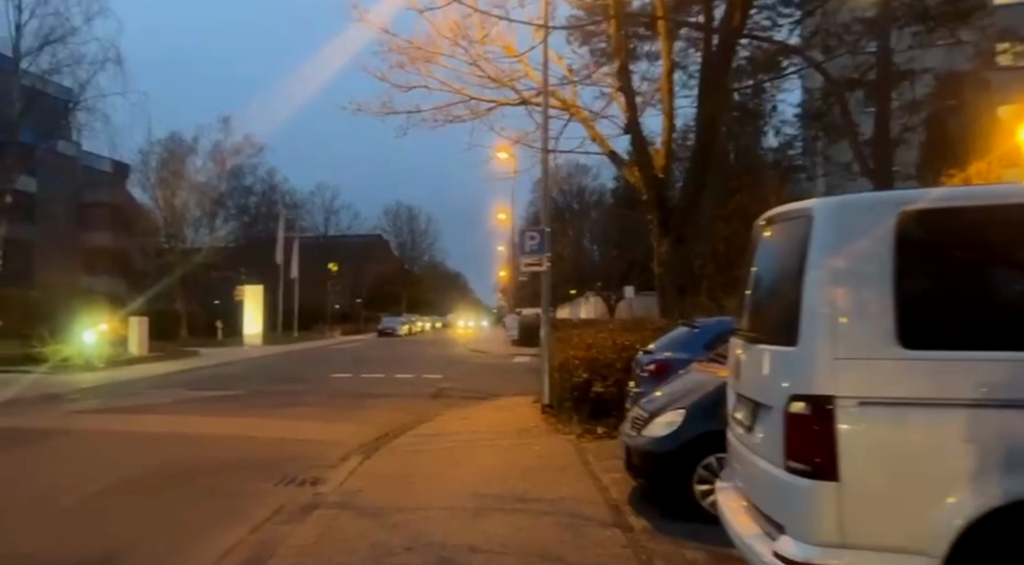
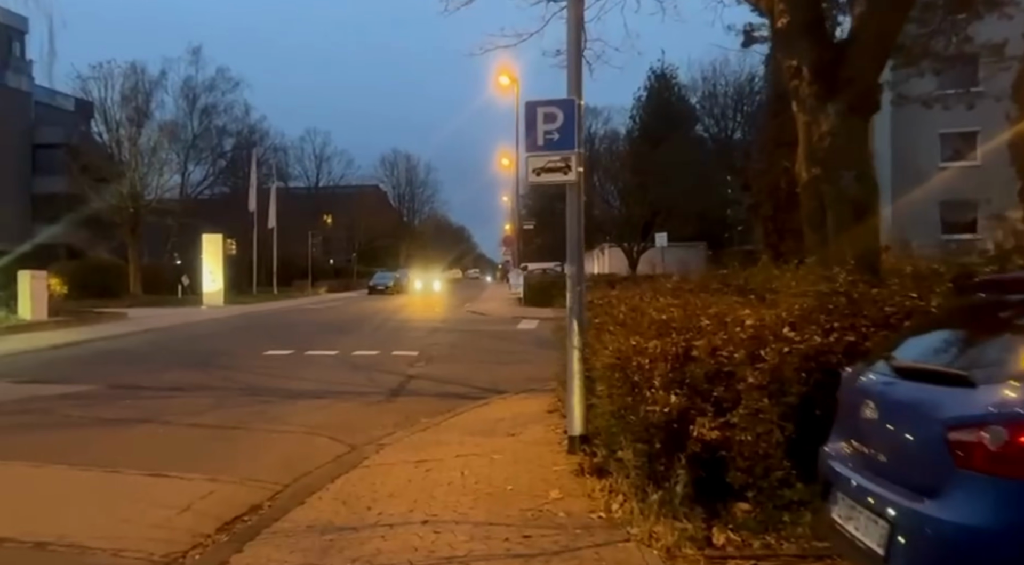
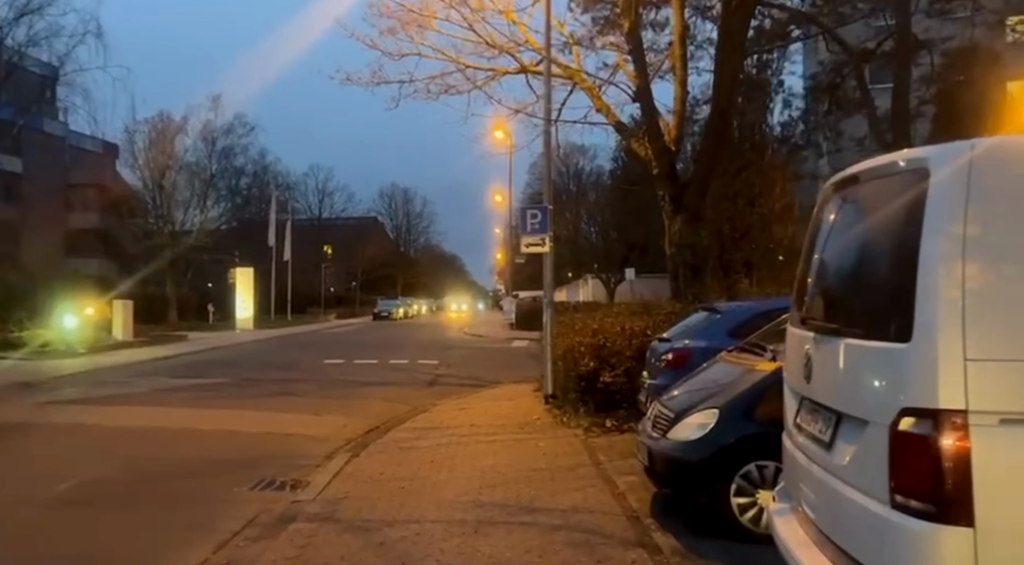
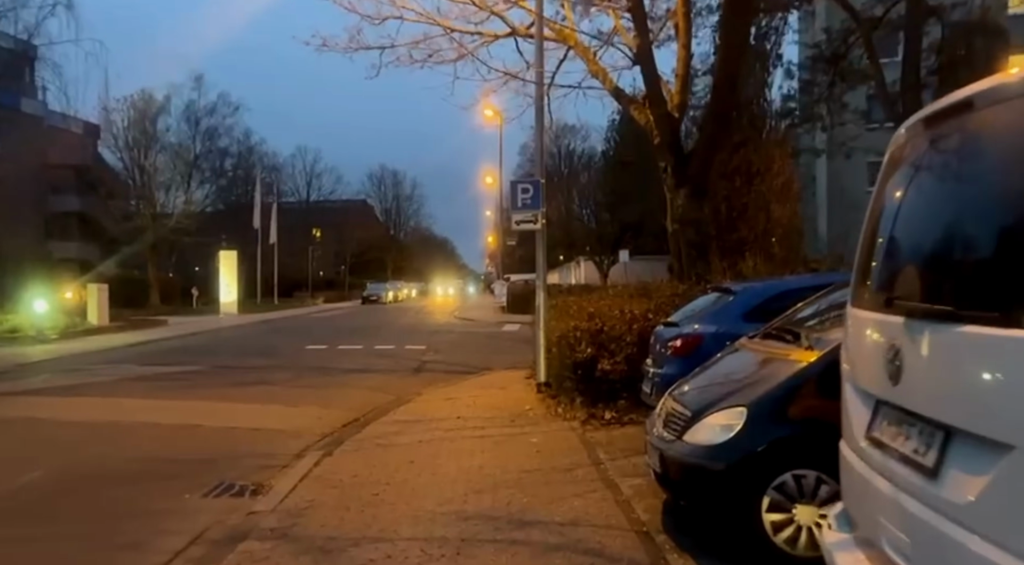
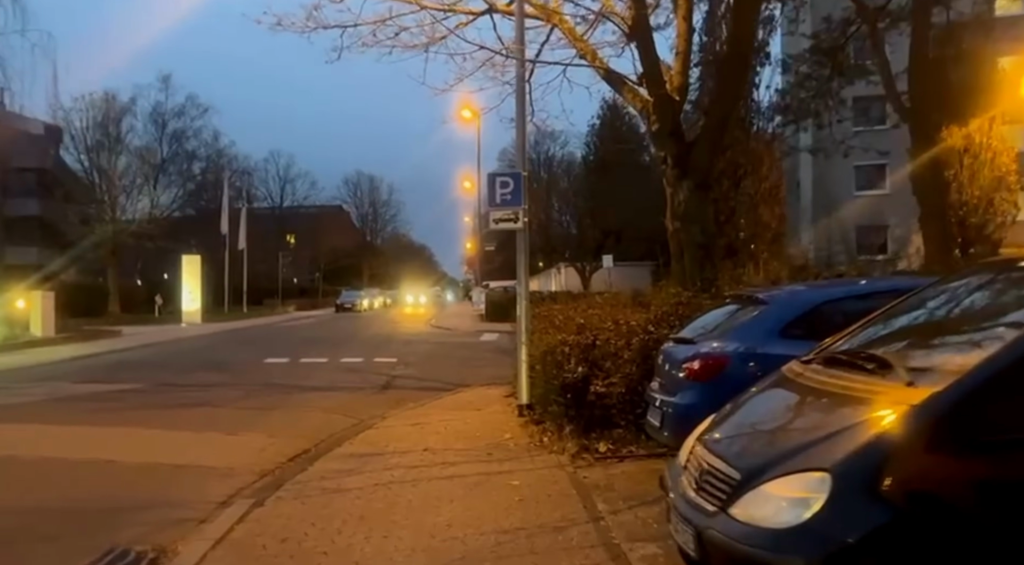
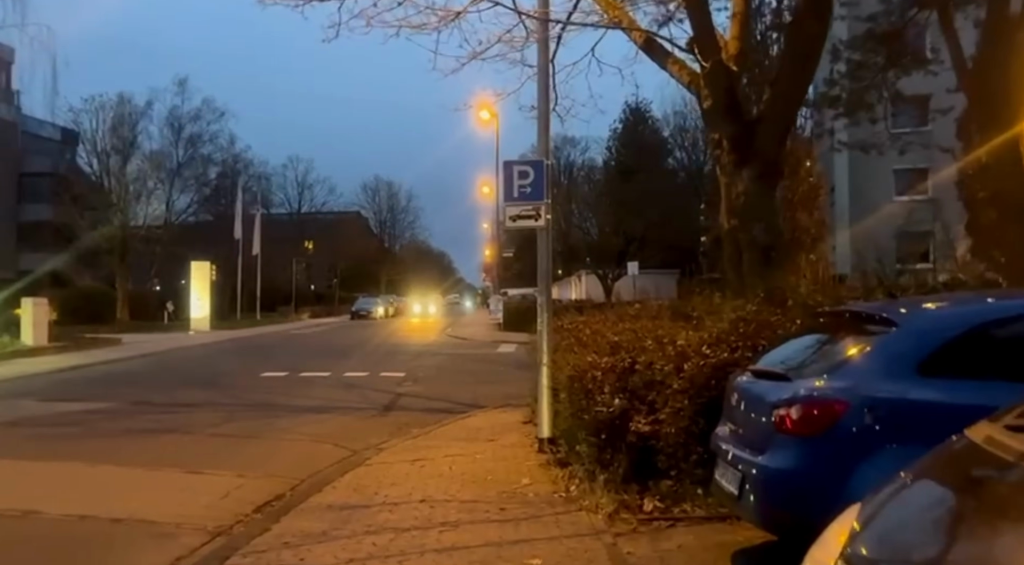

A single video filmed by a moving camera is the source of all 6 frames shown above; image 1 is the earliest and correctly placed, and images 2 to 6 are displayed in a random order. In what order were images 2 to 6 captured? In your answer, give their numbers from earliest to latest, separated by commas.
3, 4, 5, 6, 2
